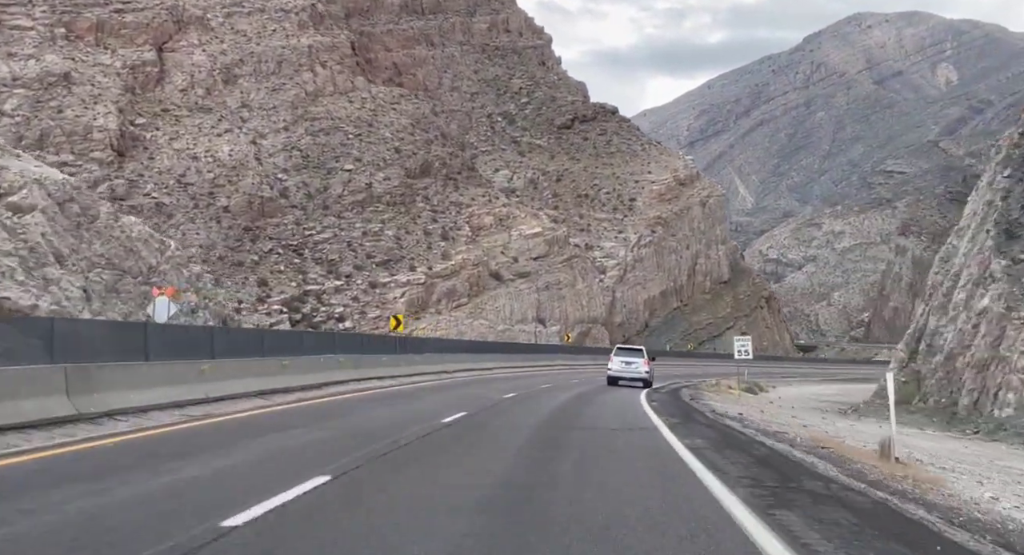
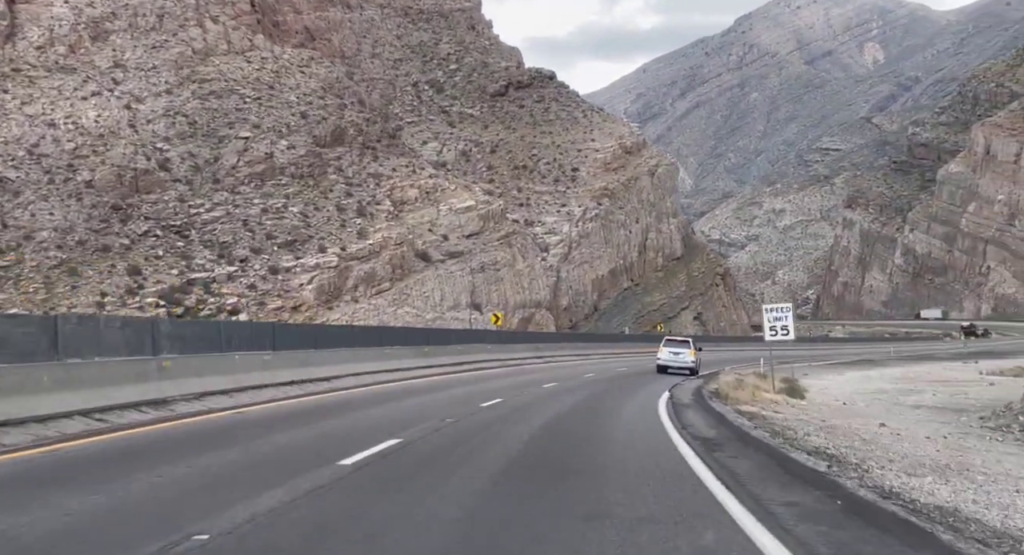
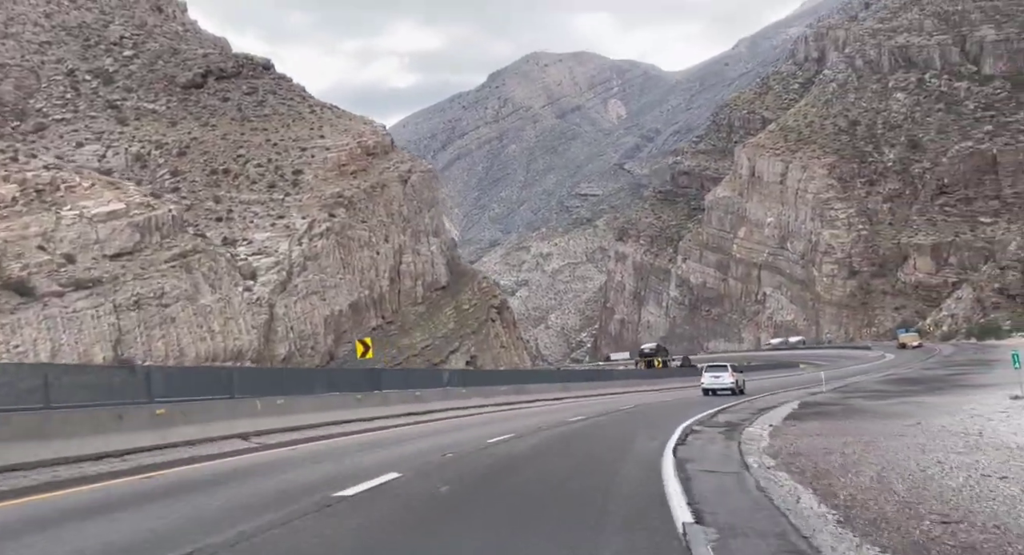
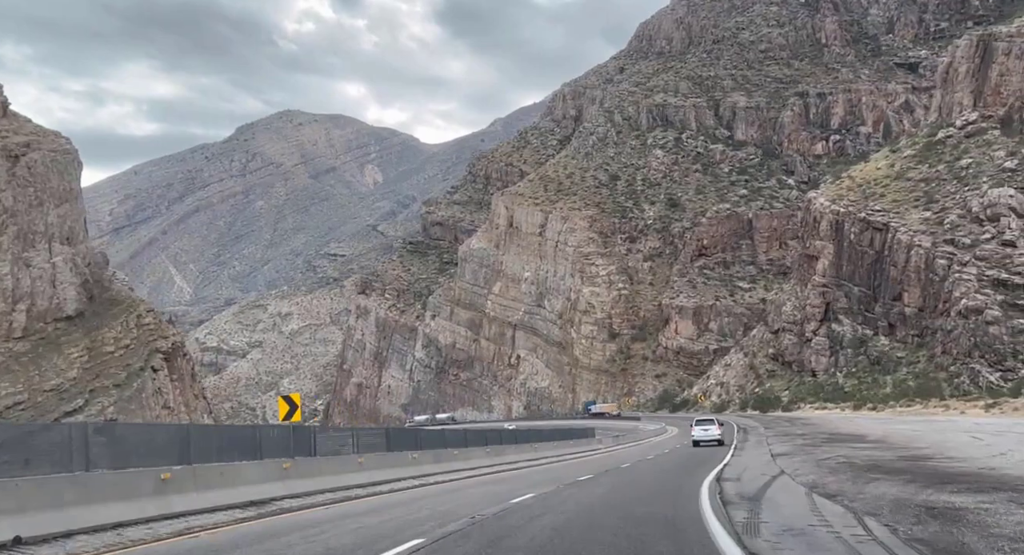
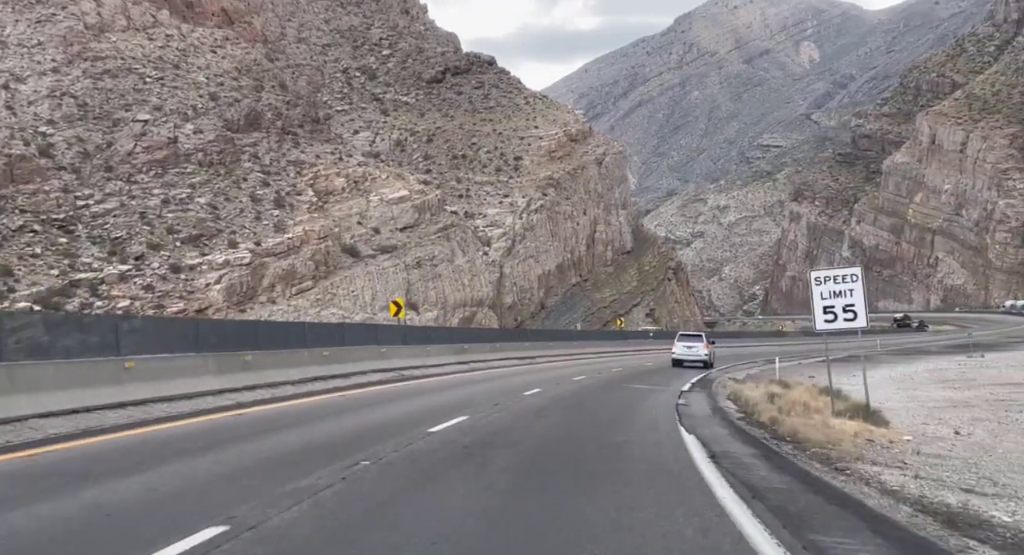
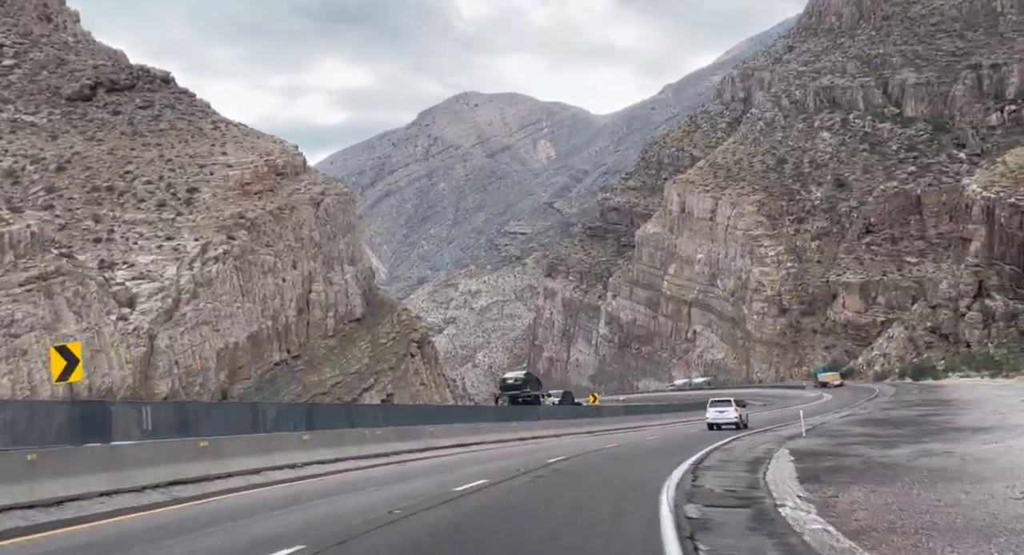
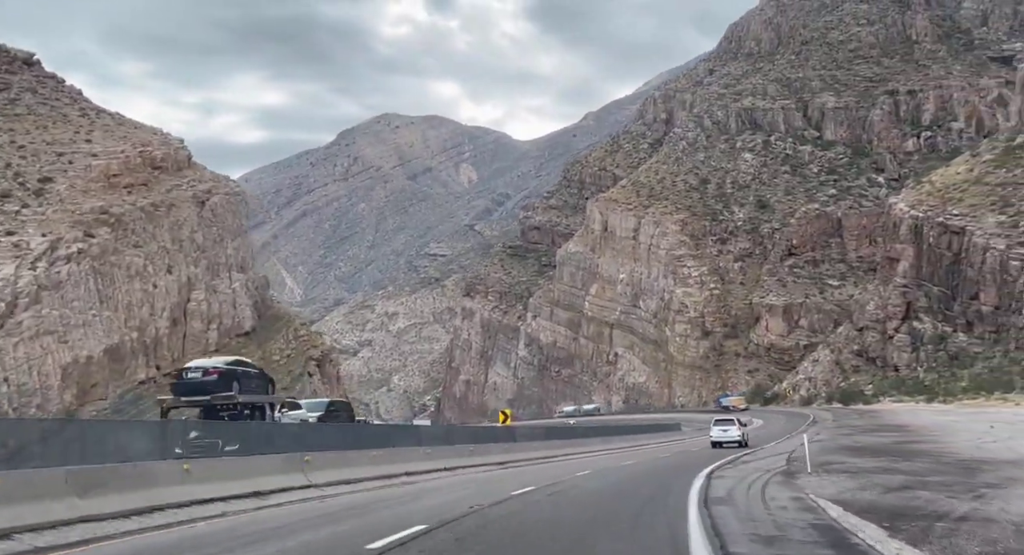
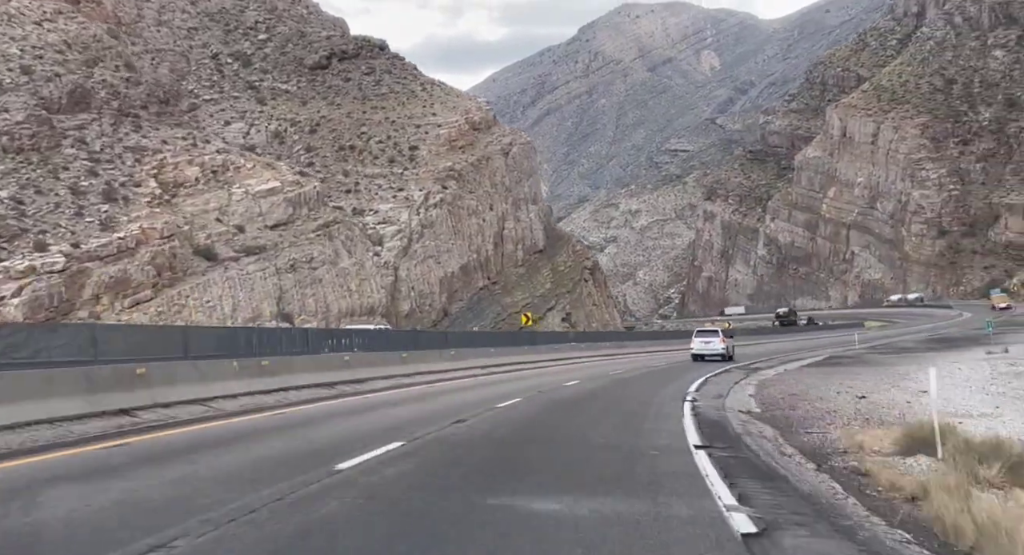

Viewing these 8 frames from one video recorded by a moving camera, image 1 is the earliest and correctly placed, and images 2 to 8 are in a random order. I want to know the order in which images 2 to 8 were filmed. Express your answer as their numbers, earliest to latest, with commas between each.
2, 5, 8, 3, 6, 7, 4
